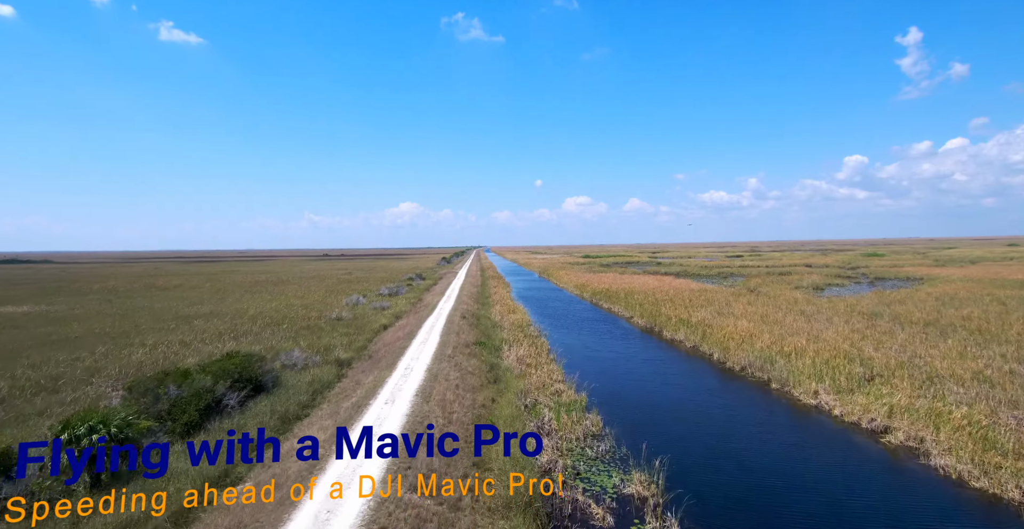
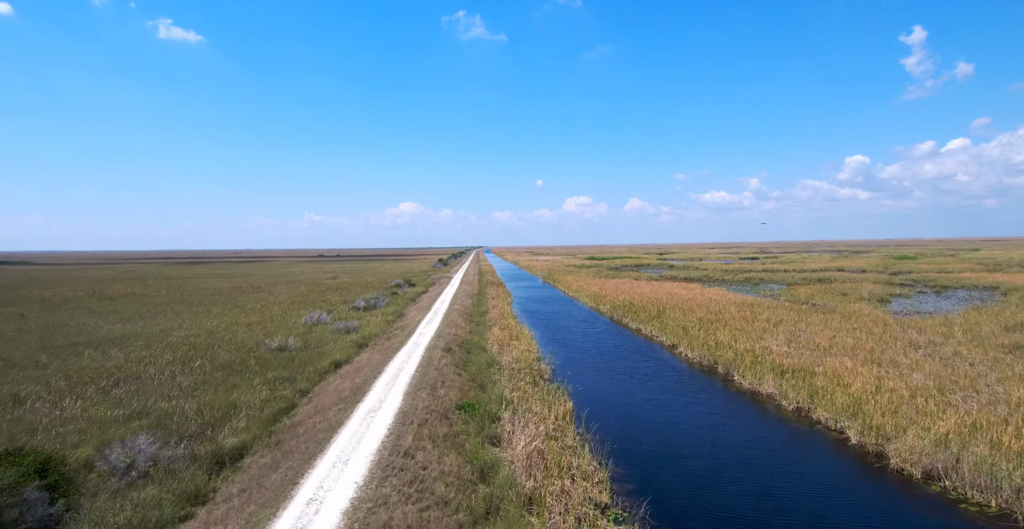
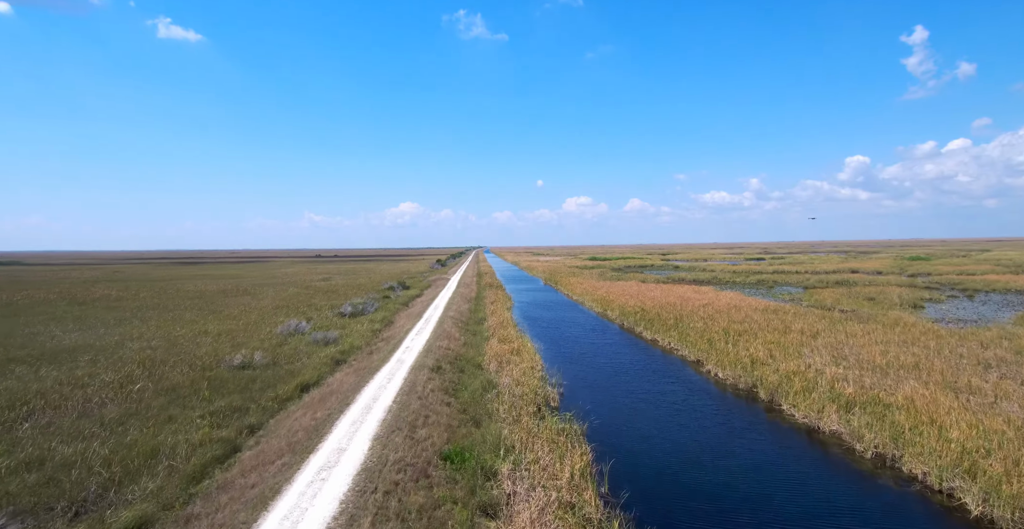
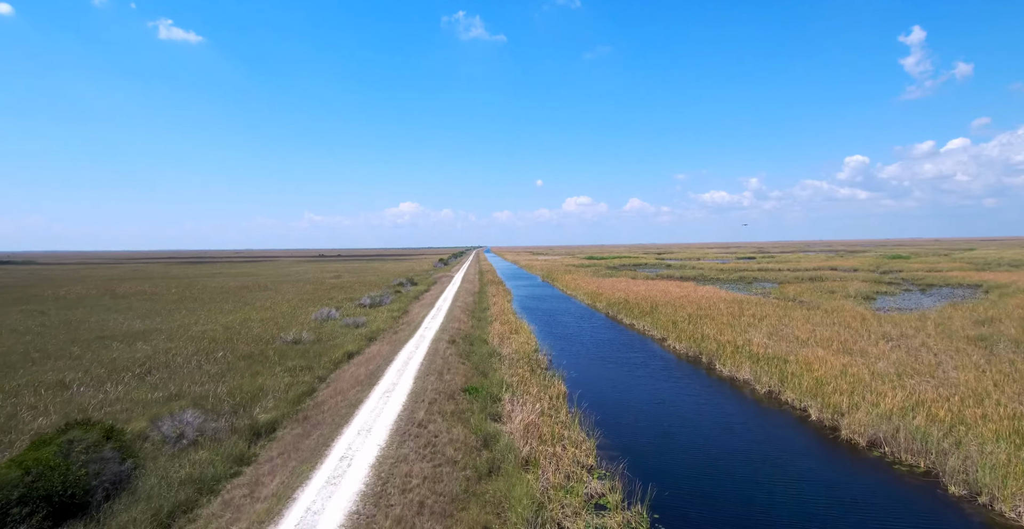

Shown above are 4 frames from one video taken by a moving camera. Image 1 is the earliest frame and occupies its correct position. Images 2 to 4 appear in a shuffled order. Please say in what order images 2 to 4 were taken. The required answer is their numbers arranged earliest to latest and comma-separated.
4, 2, 3
